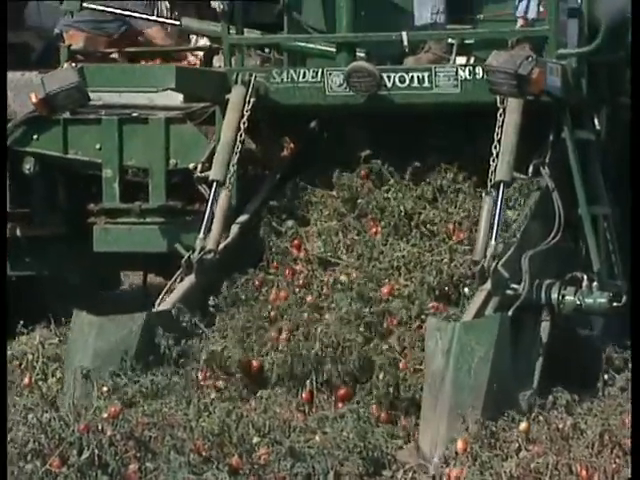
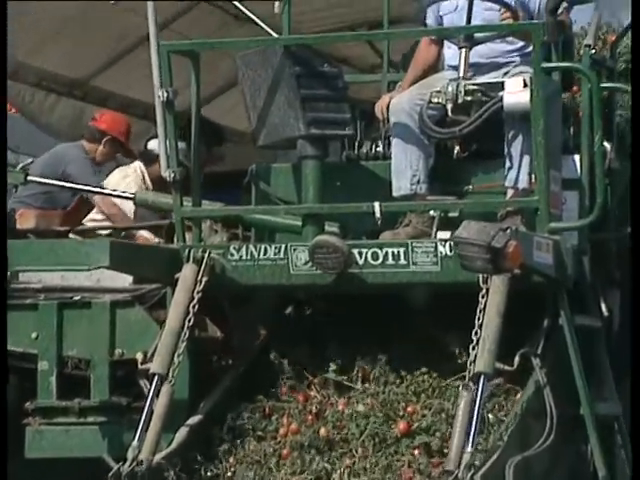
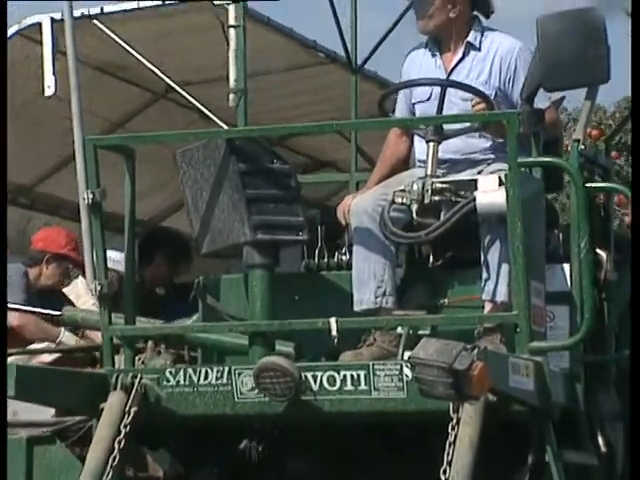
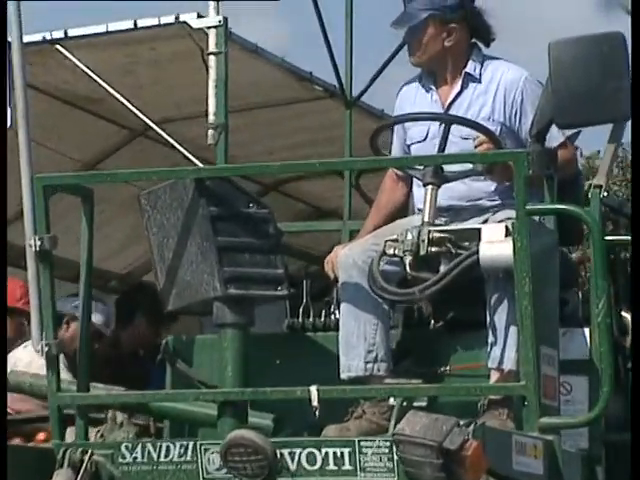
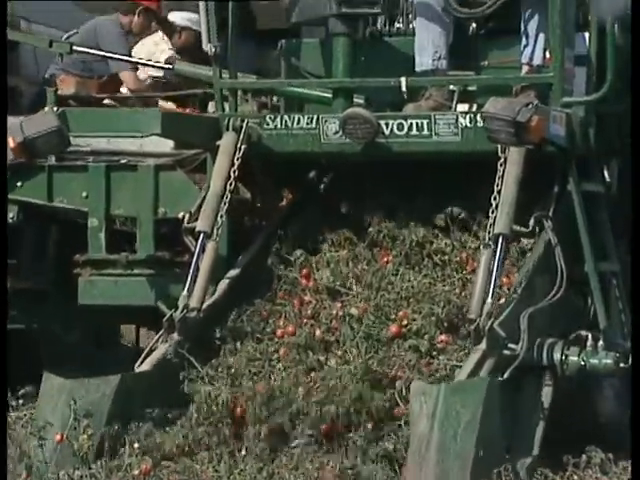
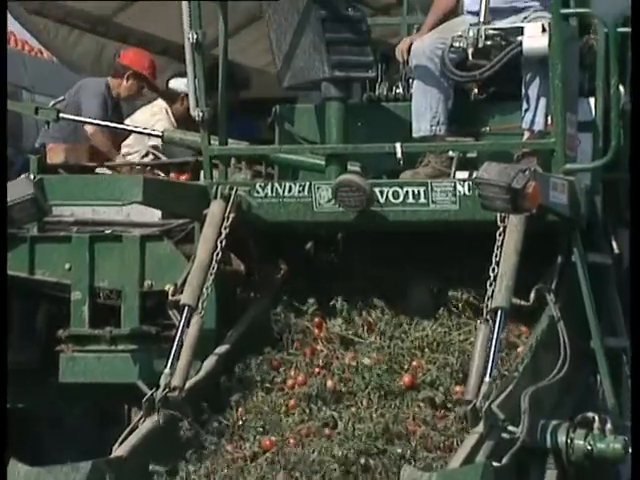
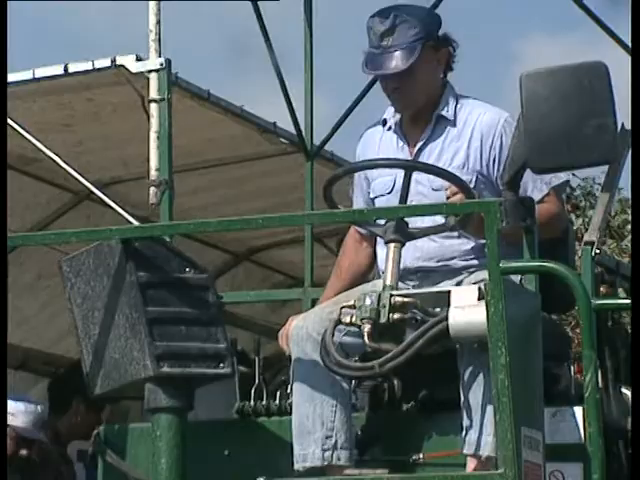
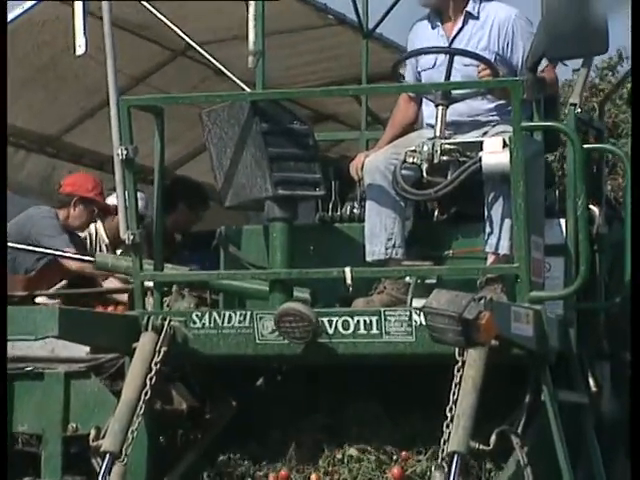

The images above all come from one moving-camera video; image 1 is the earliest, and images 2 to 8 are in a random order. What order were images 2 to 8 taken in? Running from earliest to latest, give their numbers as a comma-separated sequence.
5, 6, 2, 8, 3, 4, 7
